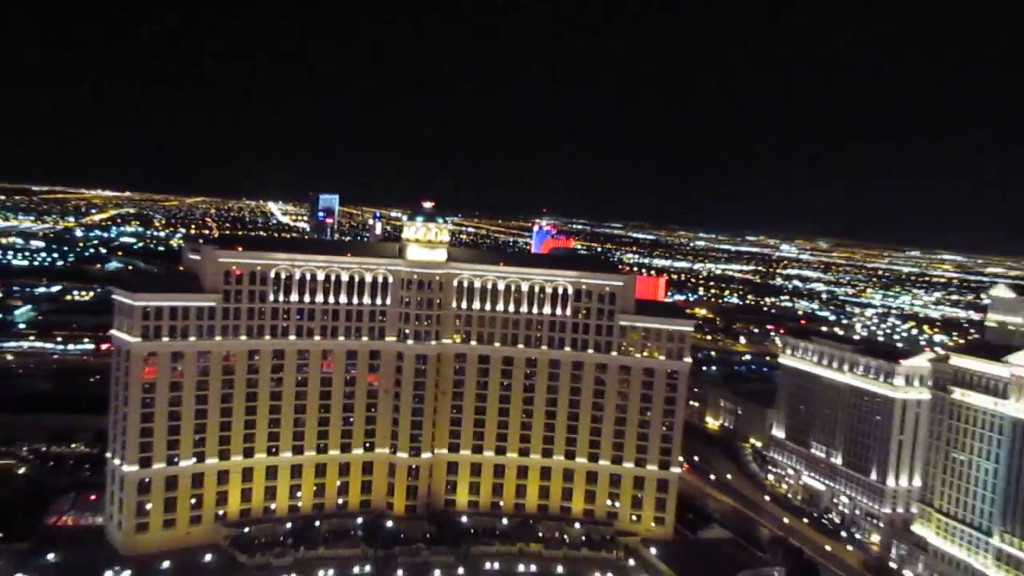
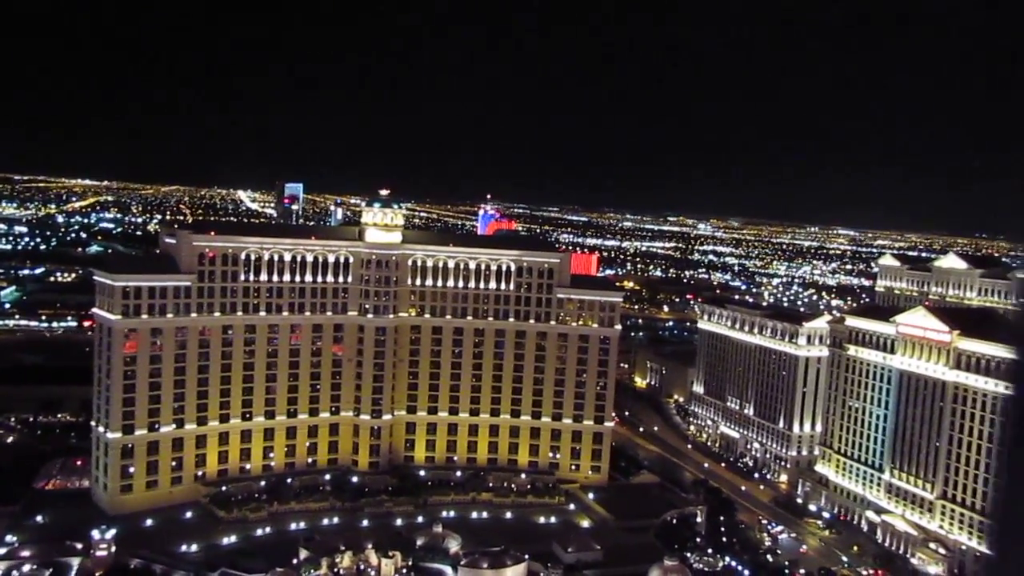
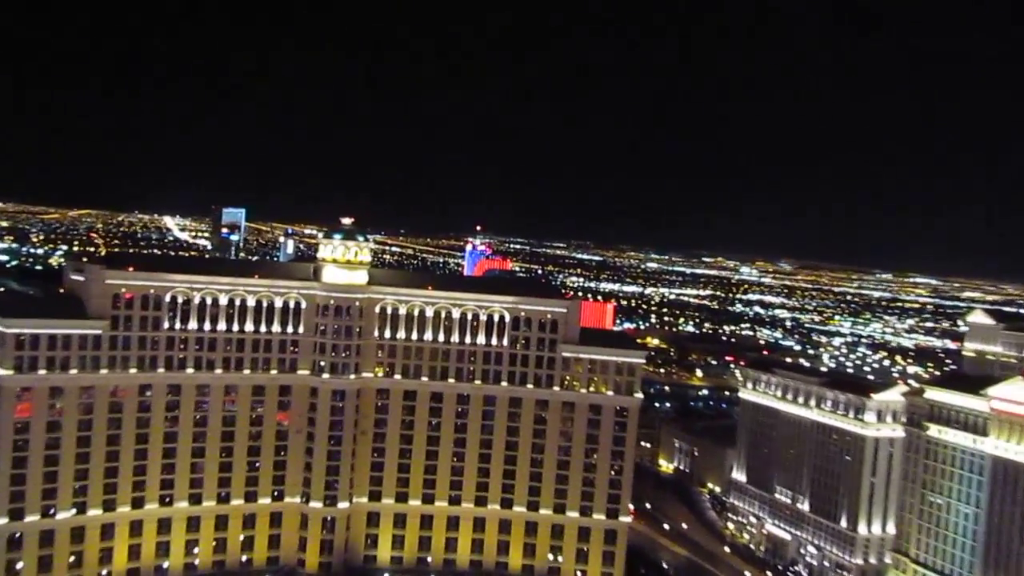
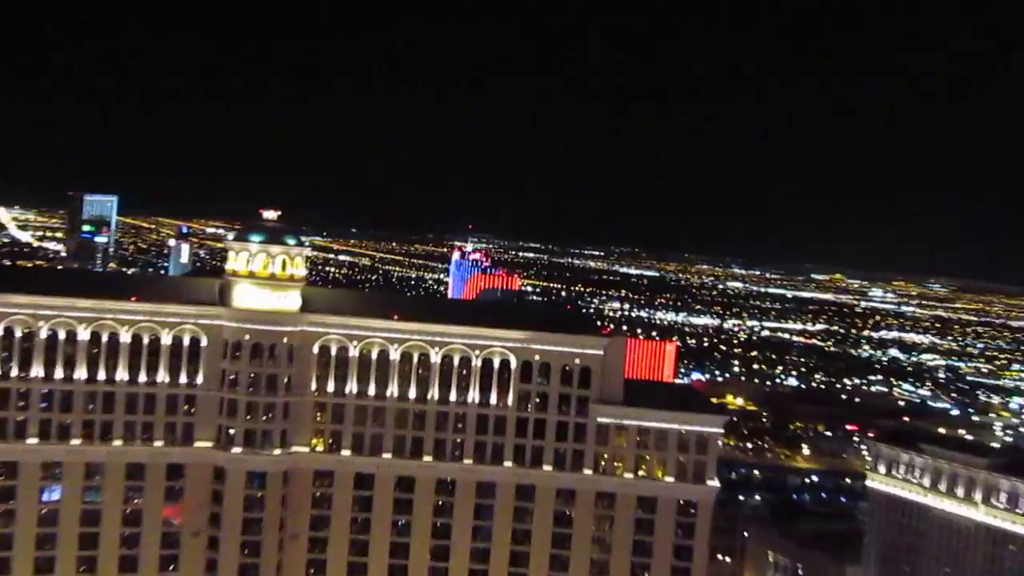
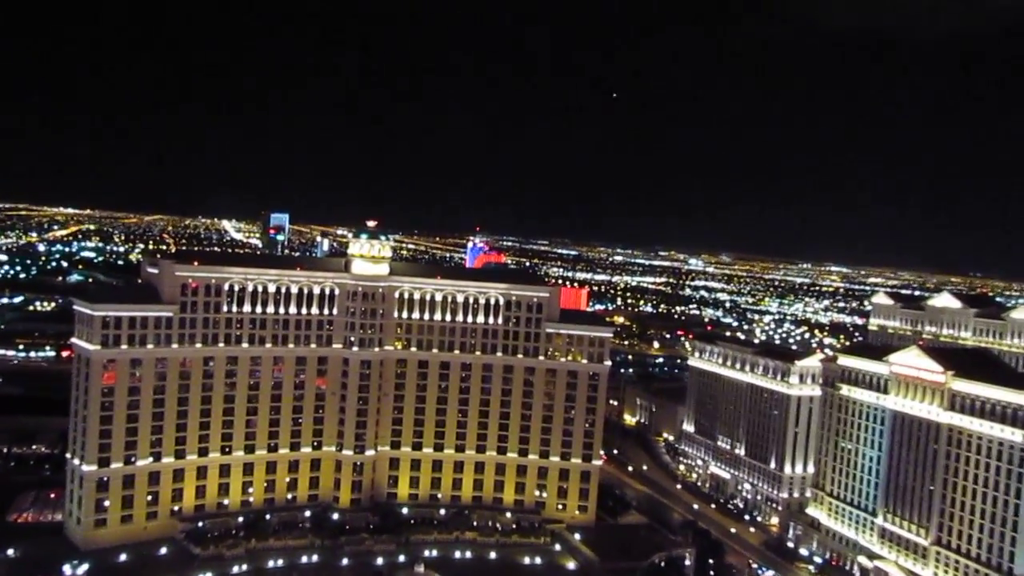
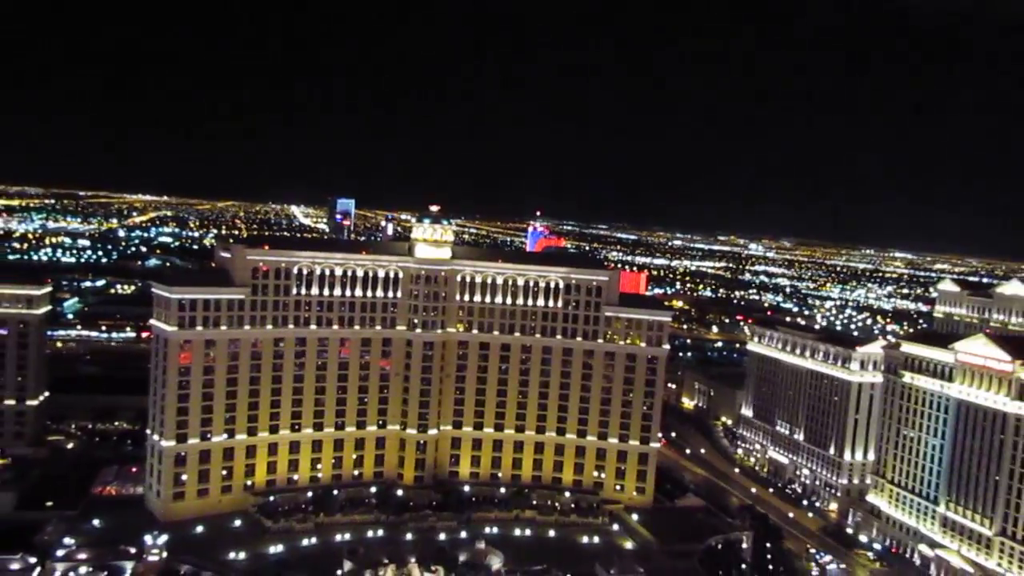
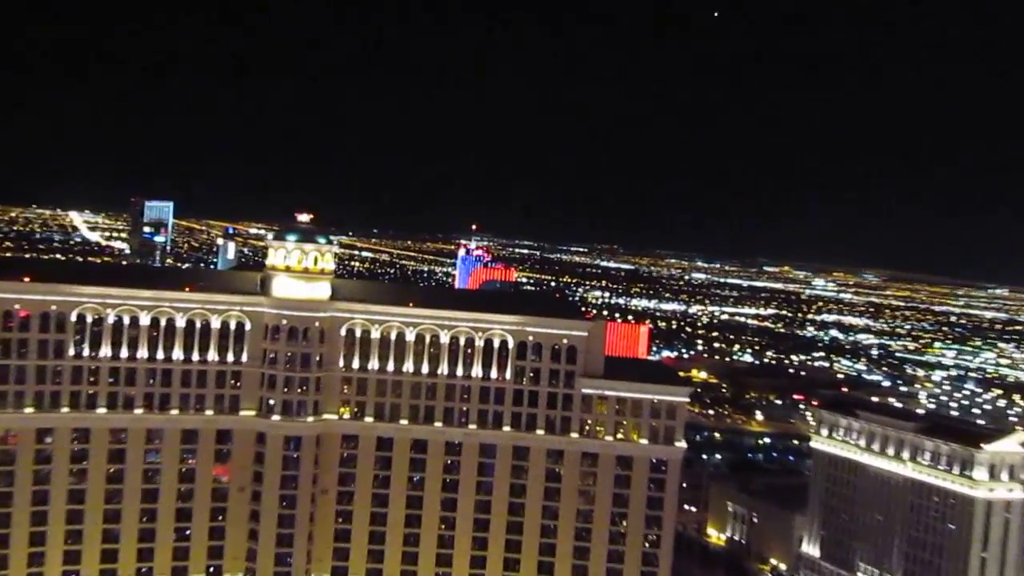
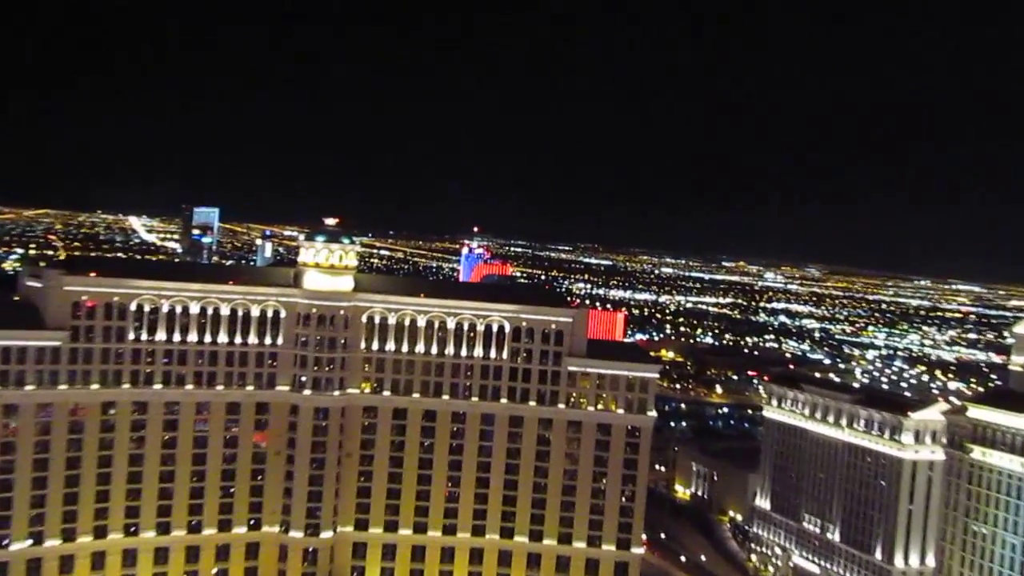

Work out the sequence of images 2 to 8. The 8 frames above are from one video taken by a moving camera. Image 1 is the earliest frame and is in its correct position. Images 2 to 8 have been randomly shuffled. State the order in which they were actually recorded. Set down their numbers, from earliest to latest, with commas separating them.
6, 2, 5, 3, 8, 7, 4
